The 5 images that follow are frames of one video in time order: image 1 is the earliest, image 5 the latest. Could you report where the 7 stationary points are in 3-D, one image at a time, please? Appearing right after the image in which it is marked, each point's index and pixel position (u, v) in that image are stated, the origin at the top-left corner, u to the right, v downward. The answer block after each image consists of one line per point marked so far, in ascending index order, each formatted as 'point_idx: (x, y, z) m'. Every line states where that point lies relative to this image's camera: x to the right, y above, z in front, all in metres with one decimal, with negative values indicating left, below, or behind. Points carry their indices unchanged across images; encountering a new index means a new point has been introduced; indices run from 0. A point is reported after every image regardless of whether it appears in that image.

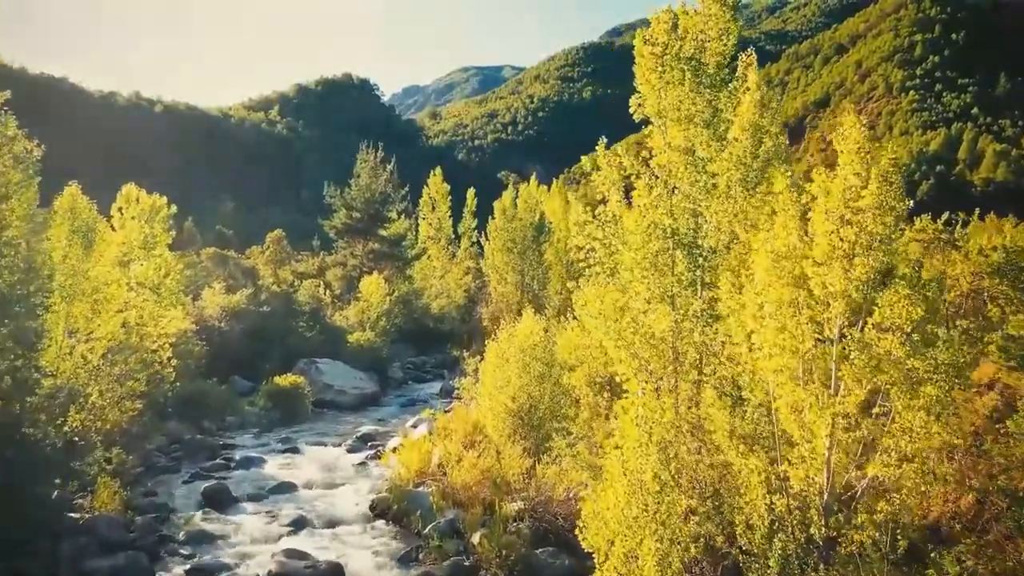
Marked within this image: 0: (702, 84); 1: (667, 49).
0: (+3.2, +3.4, +11.7) m
1: (+2.6, +3.9, +11.6) m
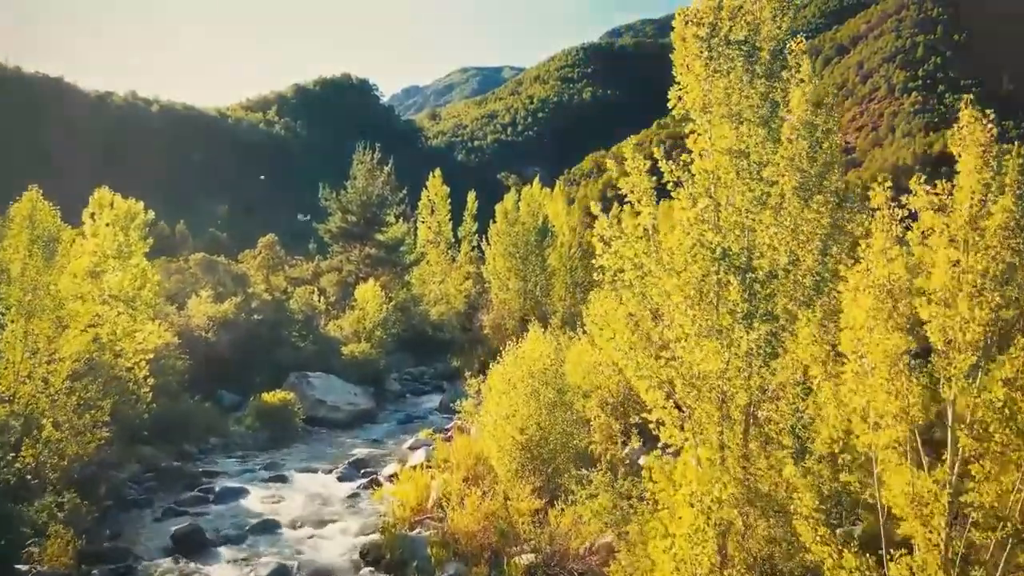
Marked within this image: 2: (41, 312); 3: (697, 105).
0: (+3.4, +2.9, +9.7) m
1: (+2.8, +3.5, +9.6) m
2: (-11.6, -0.6, +17.5) m
3: (+2.6, +2.5, +9.9) m
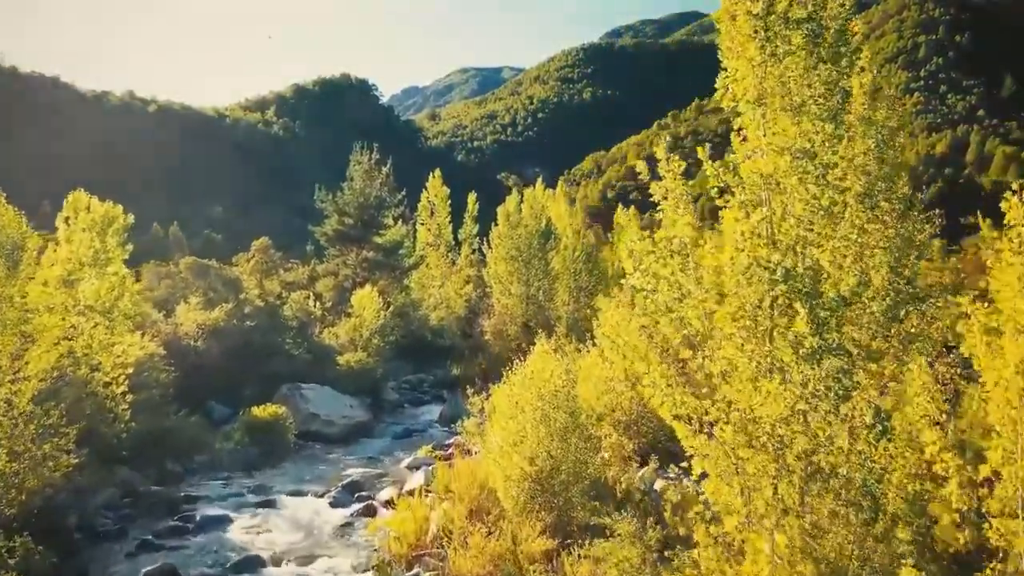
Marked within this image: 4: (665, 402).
0: (+3.6, +2.6, +8.1) m
1: (+2.9, +3.2, +8.0) m
2: (-11.4, -0.9, +15.9) m
3: (+2.8, +2.2, +8.3) m
4: (+1.9, -1.5, +8.8) m
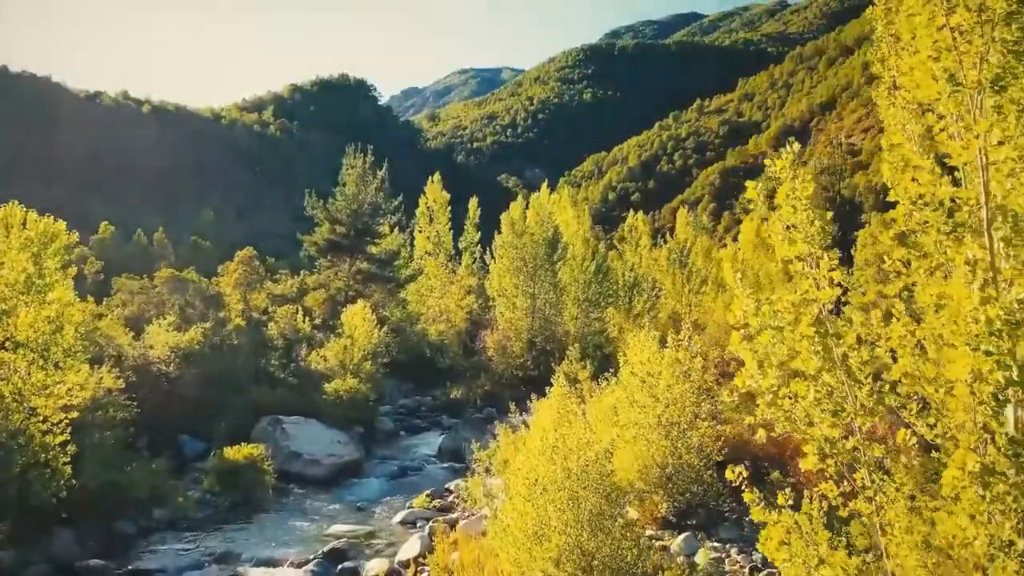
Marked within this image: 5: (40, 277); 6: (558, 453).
0: (+3.9, +1.8, +4.7) m
1: (+3.3, +2.4, +4.6) m
2: (-11.1, -1.7, +12.5) m
3: (+3.1, +1.4, +4.9) m
4: (+2.3, -2.2, +5.4) m
5: (-12.8, +0.4, +19.4) m
6: (+0.8, -3.0, +12.6) m
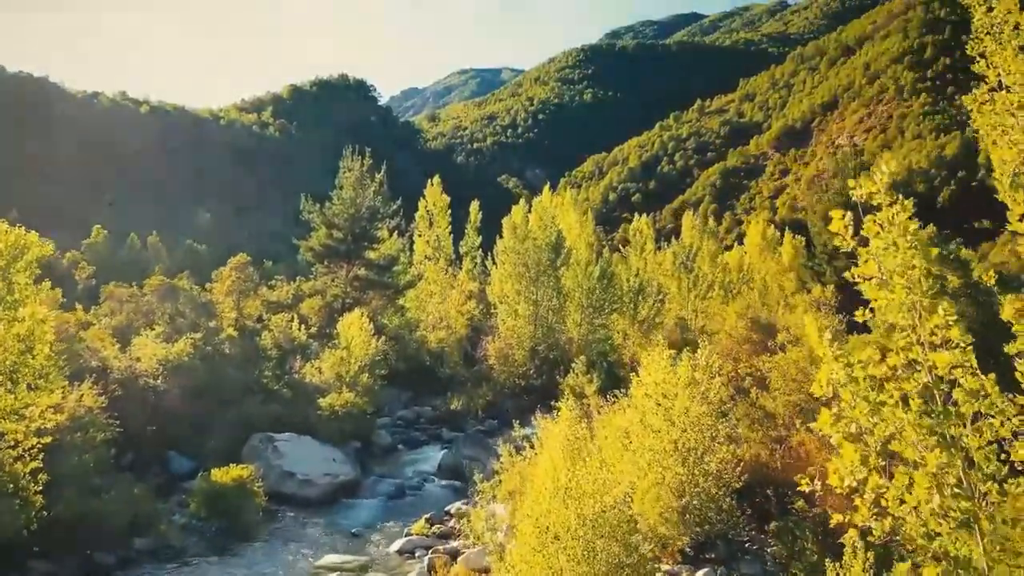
0: (+4.0, +1.4, +3.4) m
1: (+3.4, +2.0, +3.3) m
2: (-11.0, -2.1, +11.1) m
3: (+3.3, +1.0, +3.6) m
4: (+2.4, -2.6, +4.1) m
5: (-12.7, 0.0, +18.1) m
6: (+1.0, -3.4, +11.3) m
